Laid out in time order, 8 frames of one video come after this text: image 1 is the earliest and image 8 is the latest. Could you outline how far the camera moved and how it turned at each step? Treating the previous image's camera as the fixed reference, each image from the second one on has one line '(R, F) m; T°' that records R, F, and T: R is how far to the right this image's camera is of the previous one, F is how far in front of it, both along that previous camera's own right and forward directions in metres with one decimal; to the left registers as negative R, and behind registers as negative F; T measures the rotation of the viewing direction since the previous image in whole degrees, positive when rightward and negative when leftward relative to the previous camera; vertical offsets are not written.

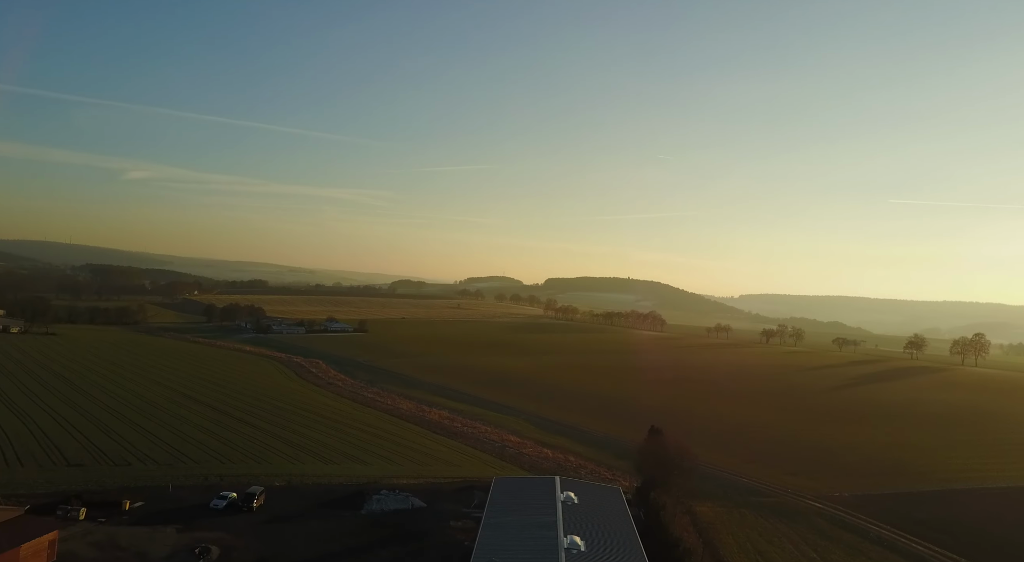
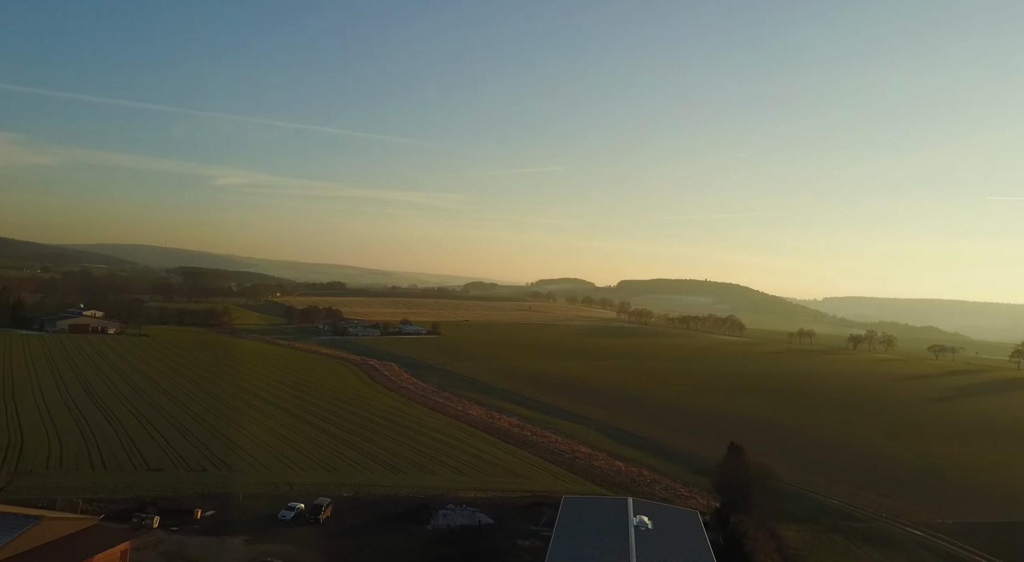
(+0.2, +0.9) m; -5°
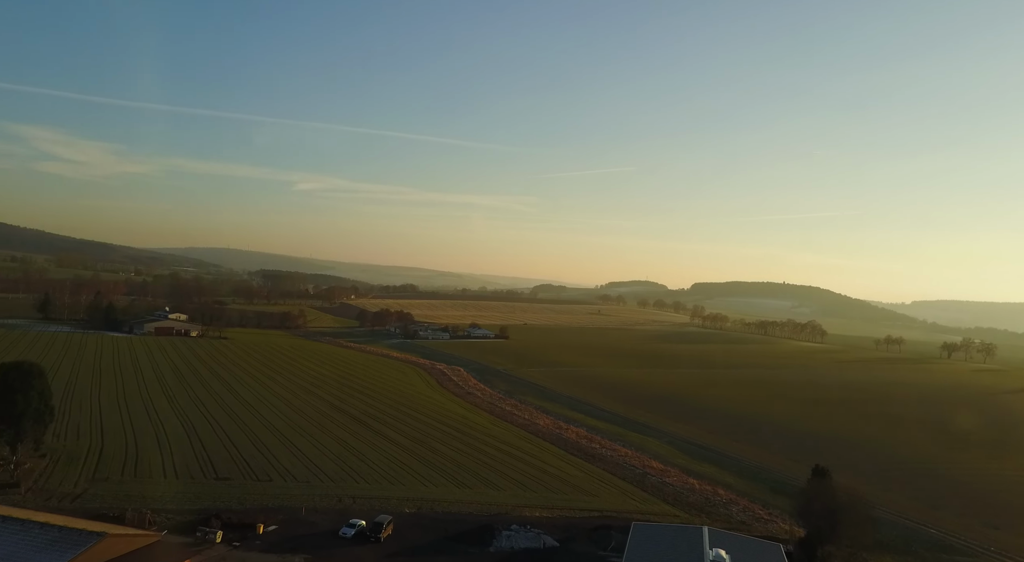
(+0.2, +1.1) m; -5°
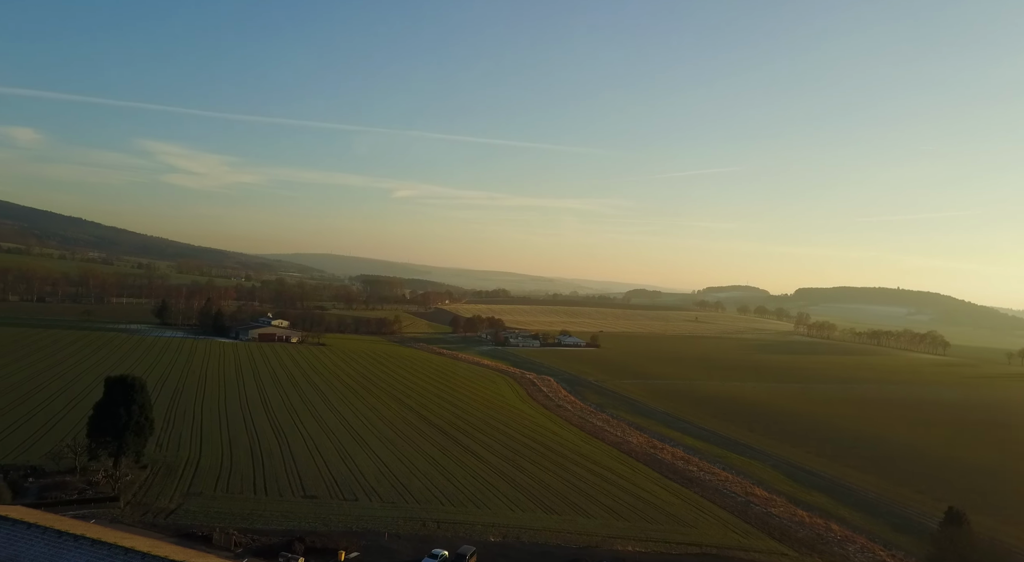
(+0.2, +1.6) m; -6°
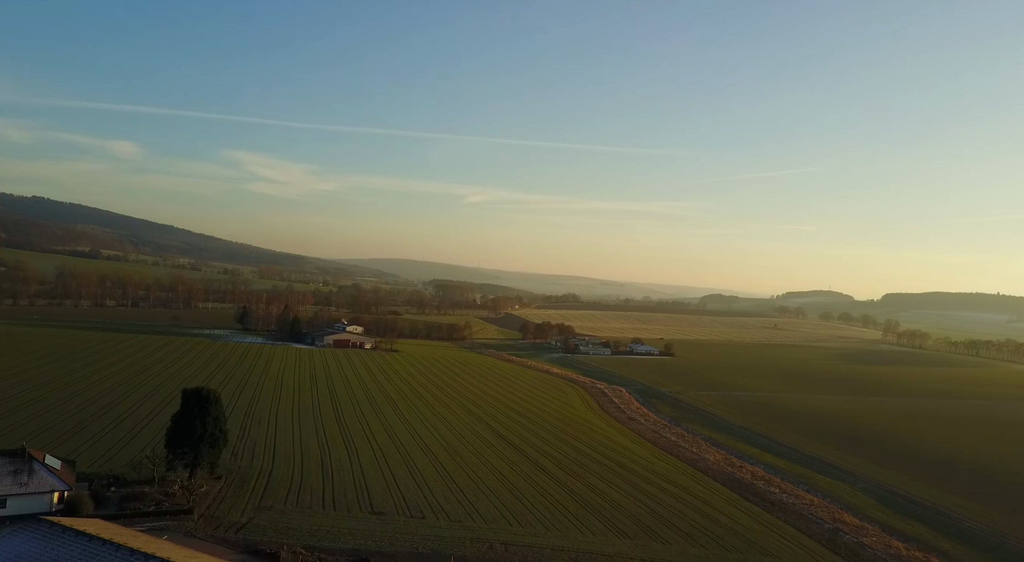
(+0.1, +1.1) m; -5°
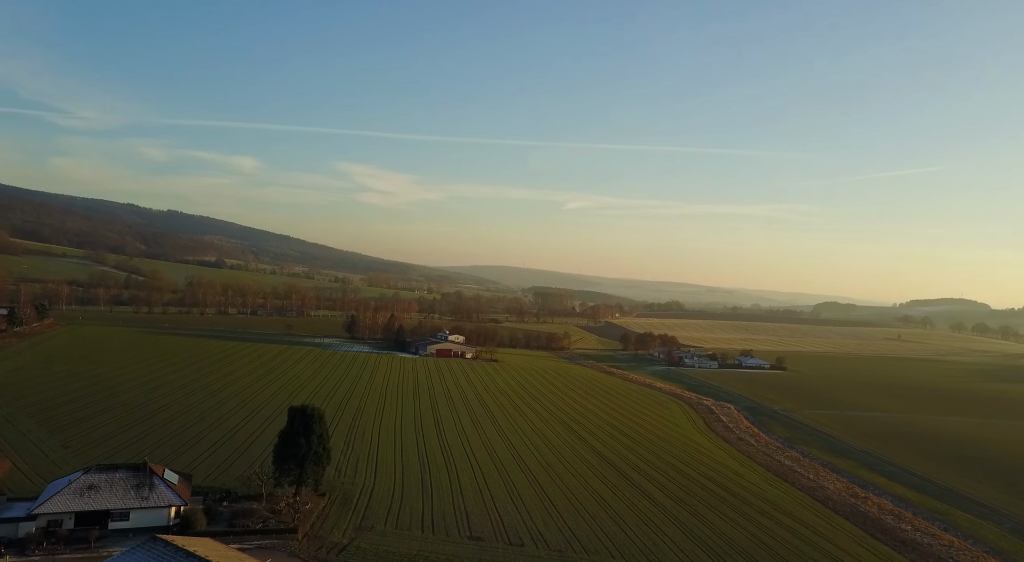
(+0.1, +1.4) m; -7°
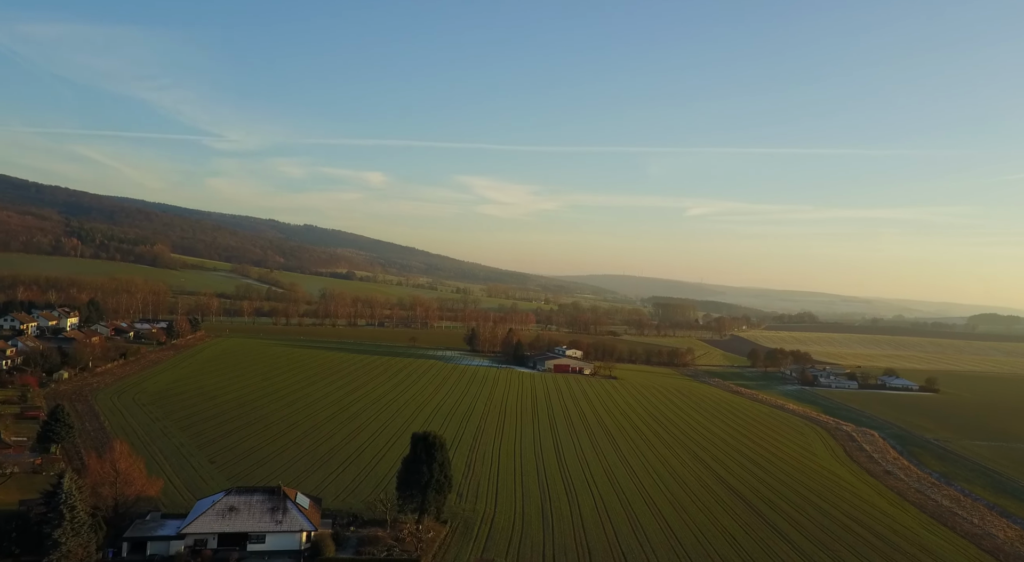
(+0.1, +1.6) m; -8°
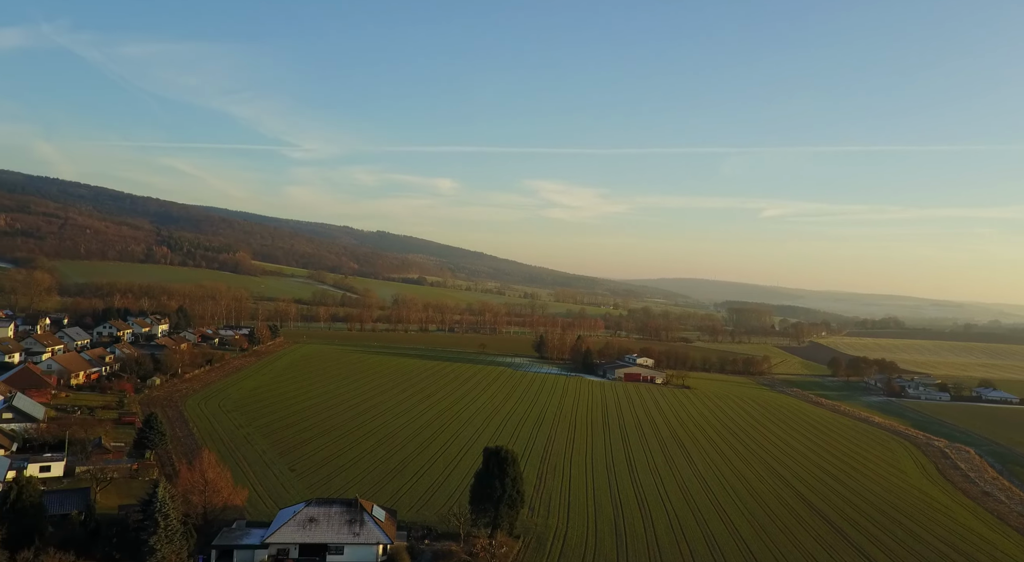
(0.0, +0.8) m; -5°
